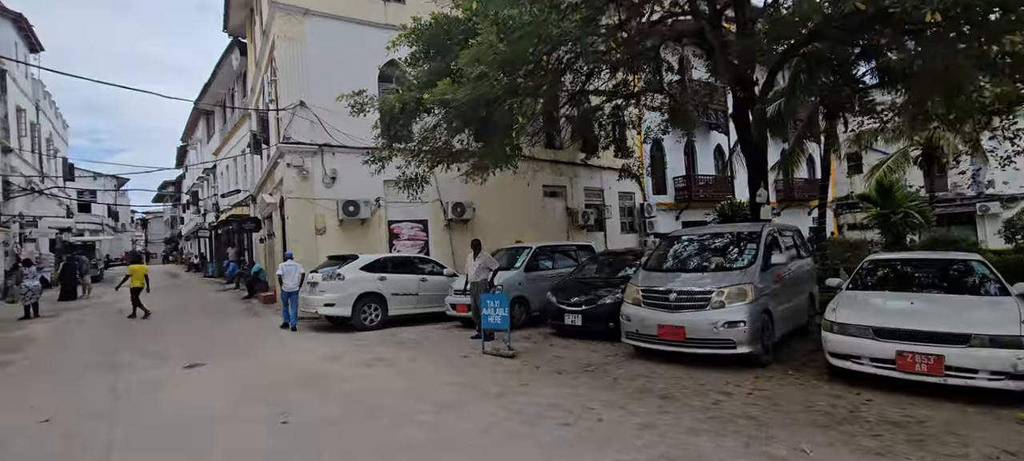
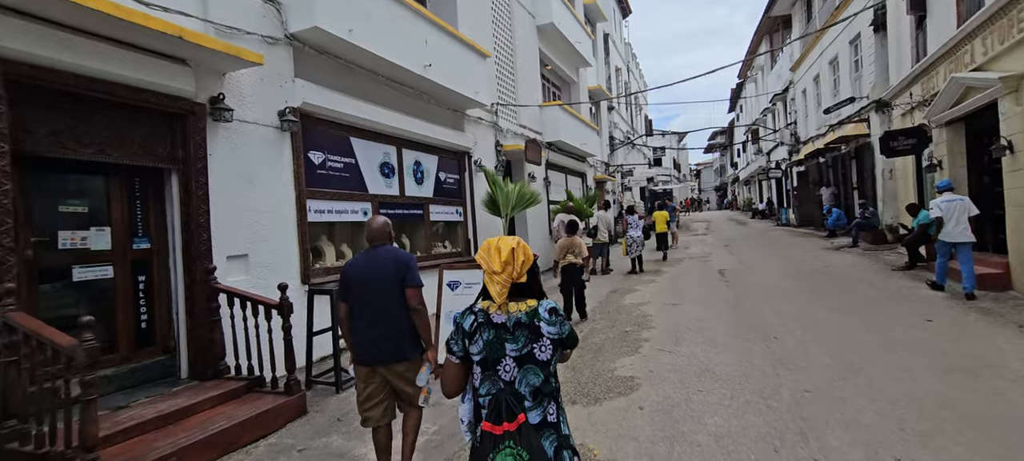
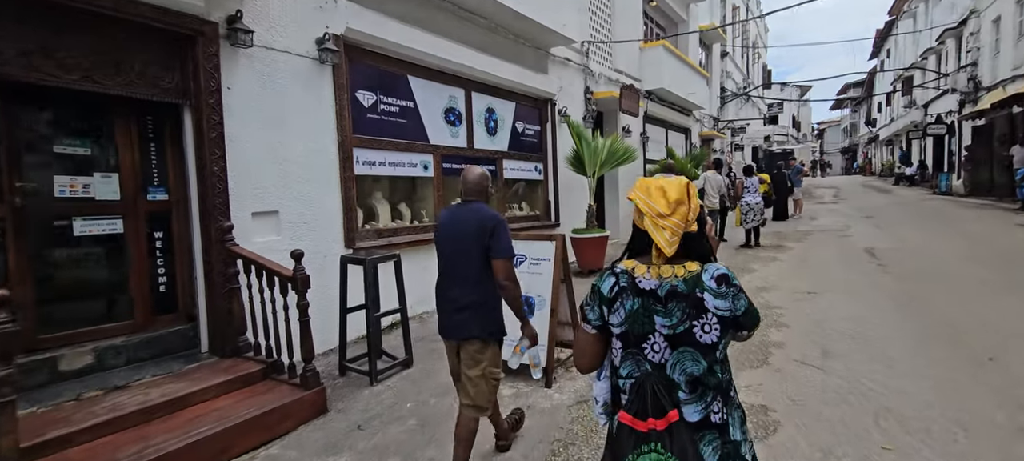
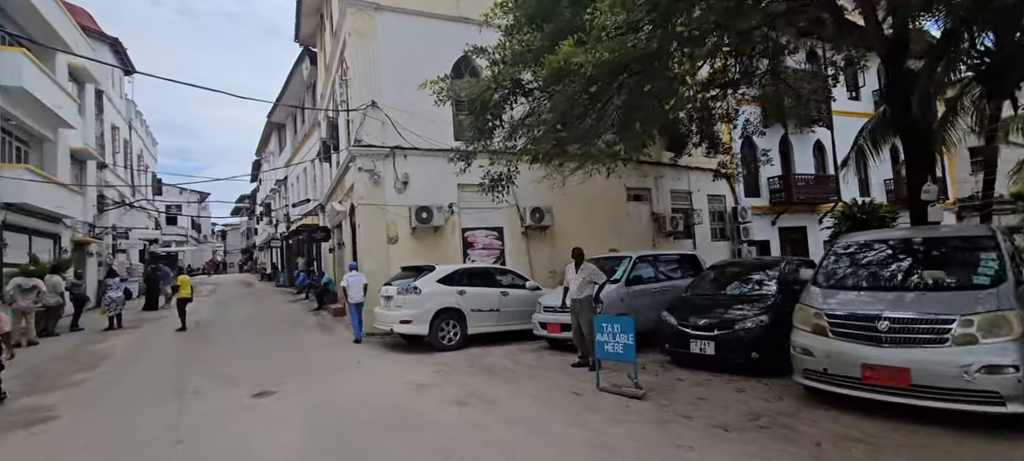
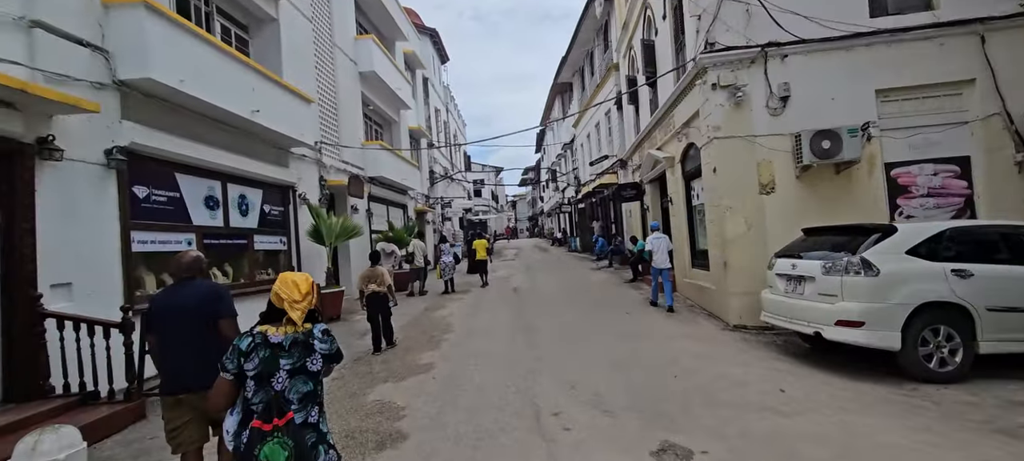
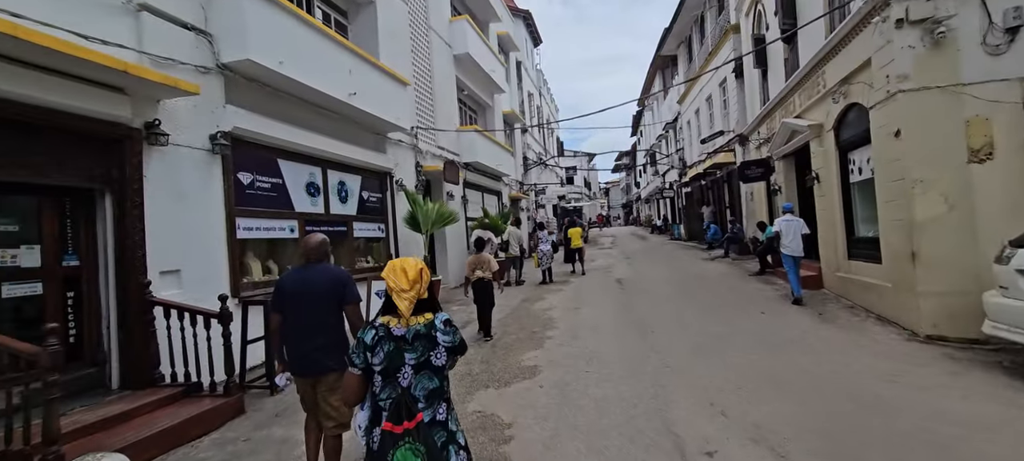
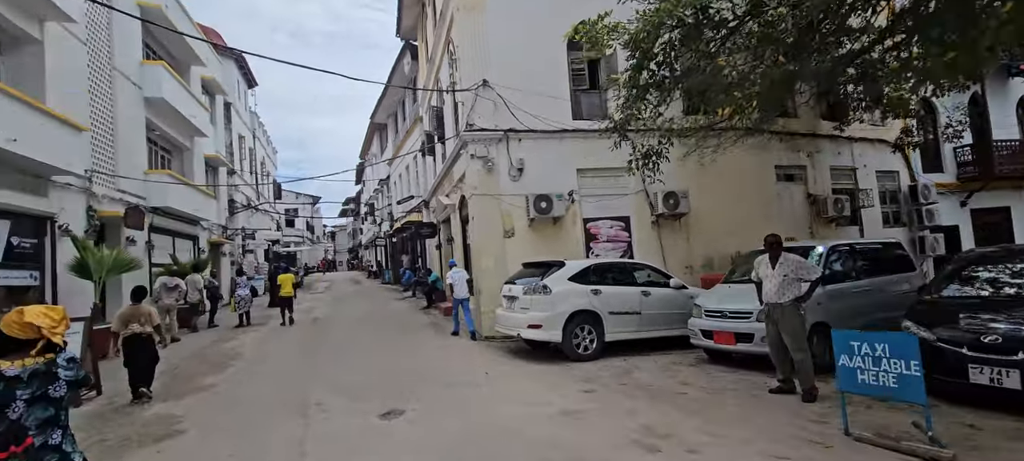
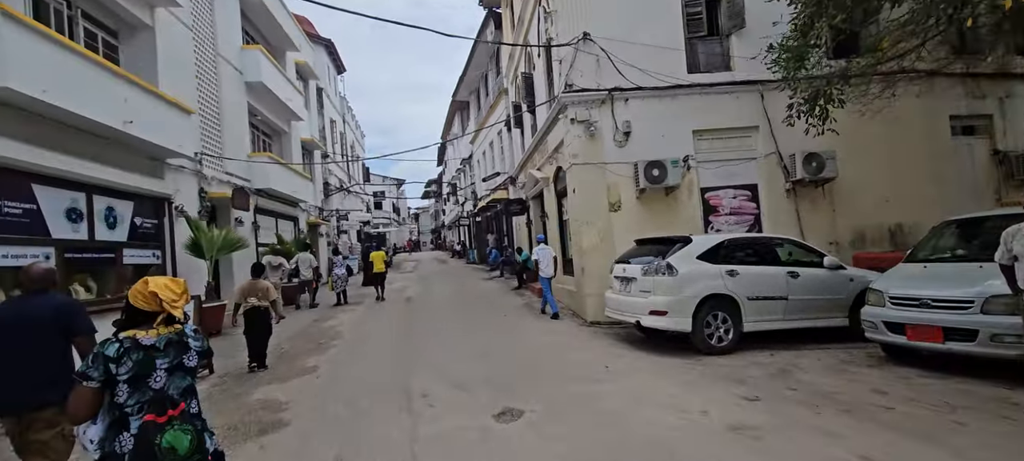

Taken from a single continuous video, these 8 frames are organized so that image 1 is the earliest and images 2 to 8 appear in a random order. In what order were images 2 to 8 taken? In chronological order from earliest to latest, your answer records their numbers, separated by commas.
4, 7, 8, 5, 6, 2, 3
